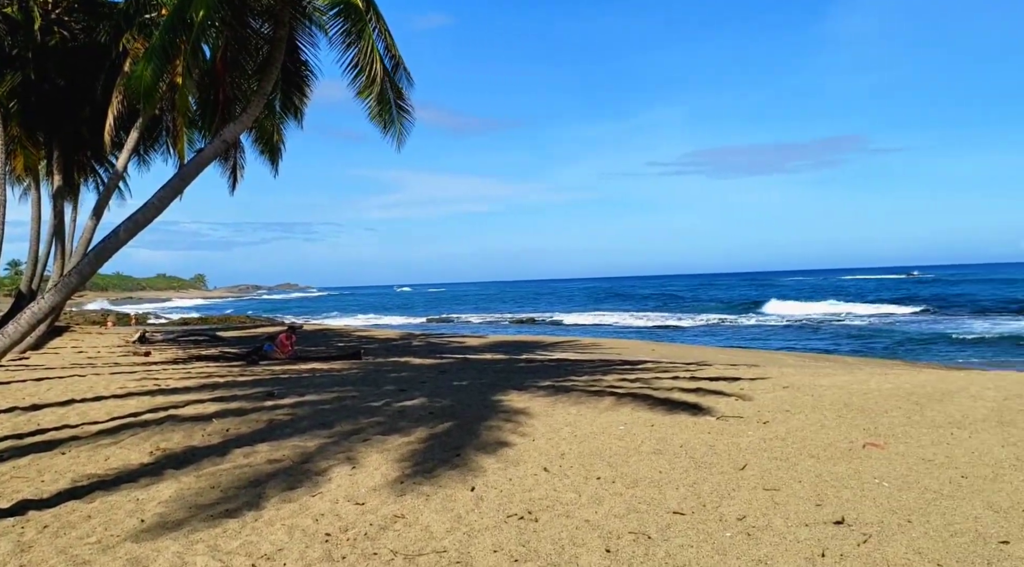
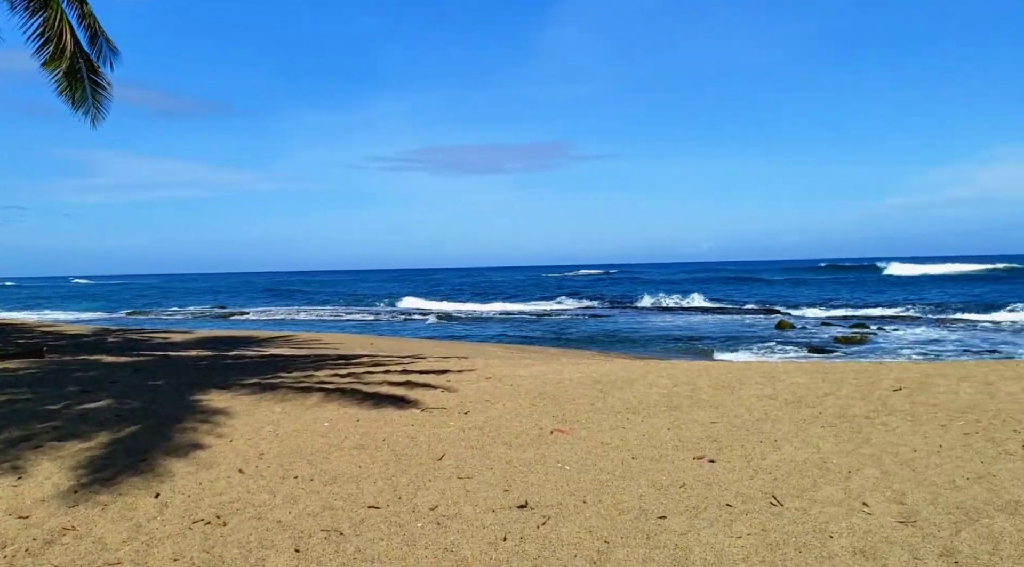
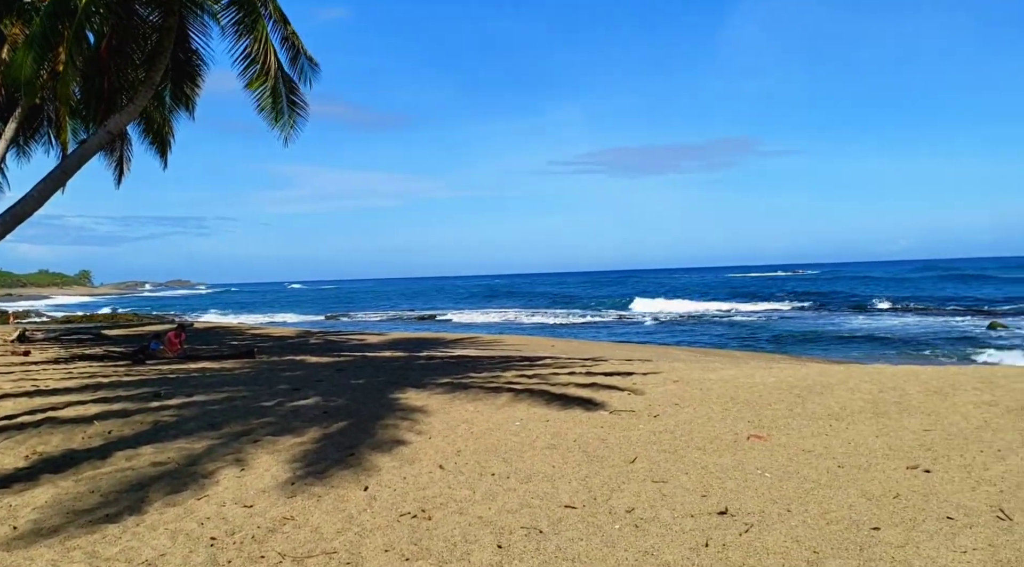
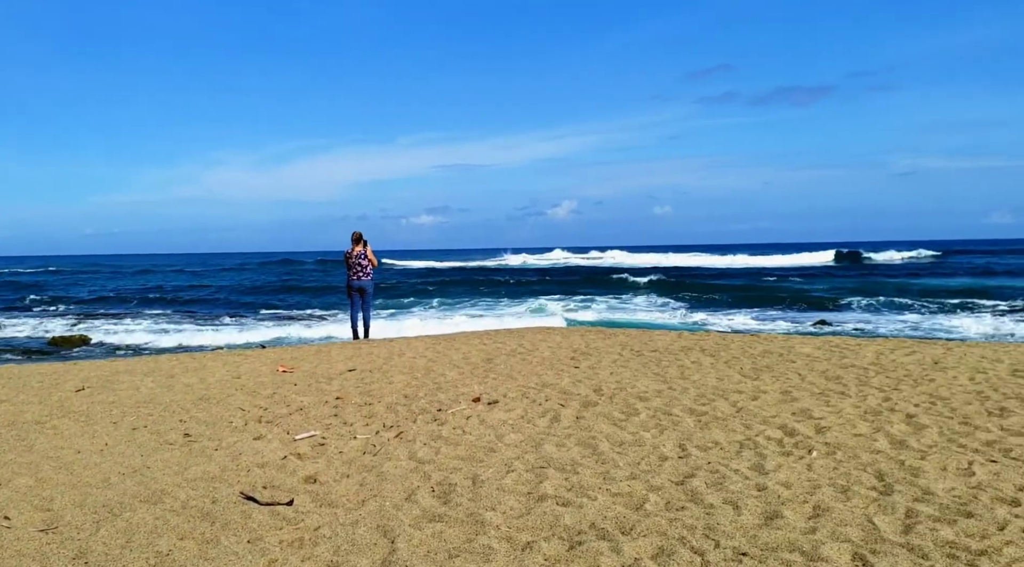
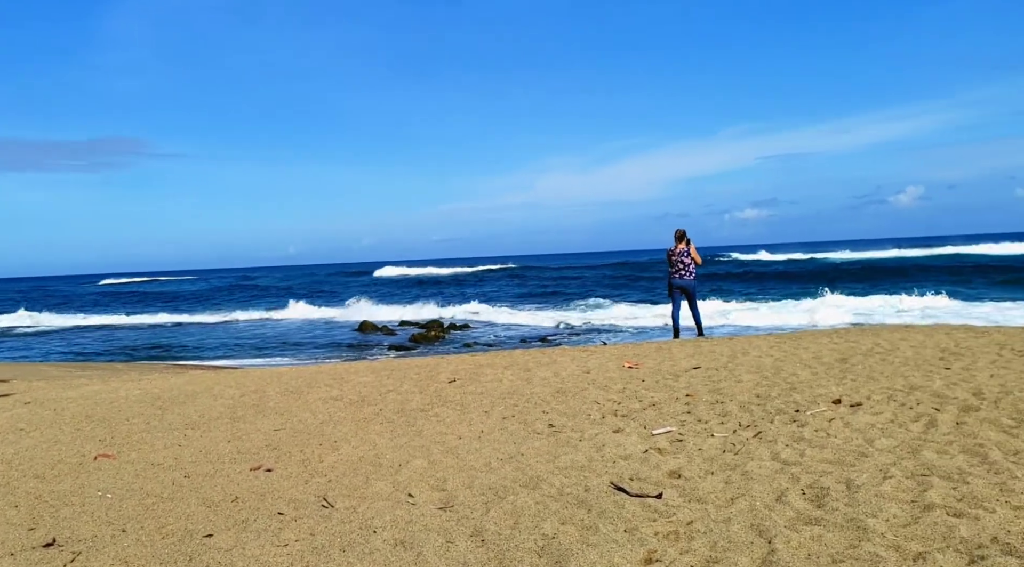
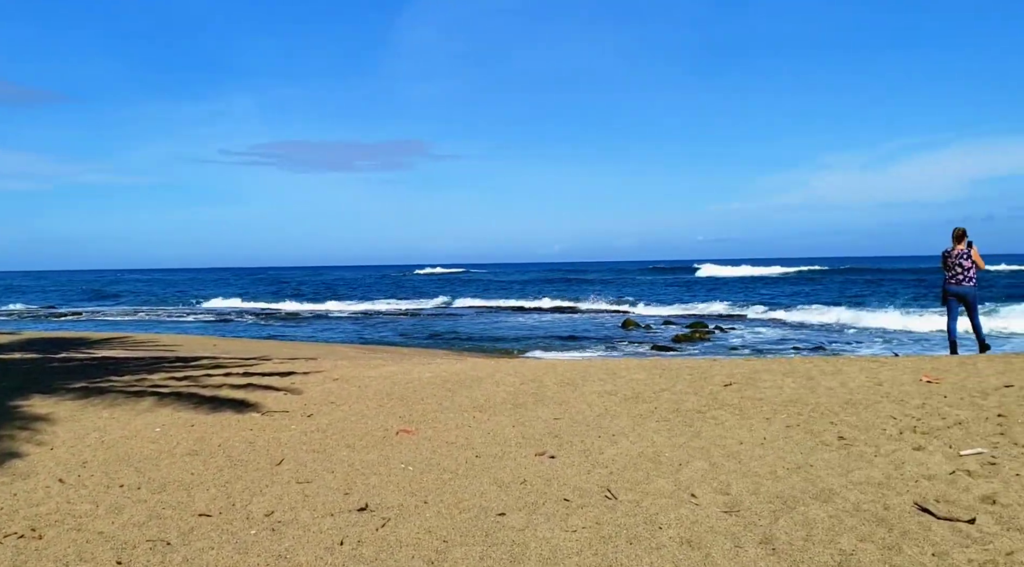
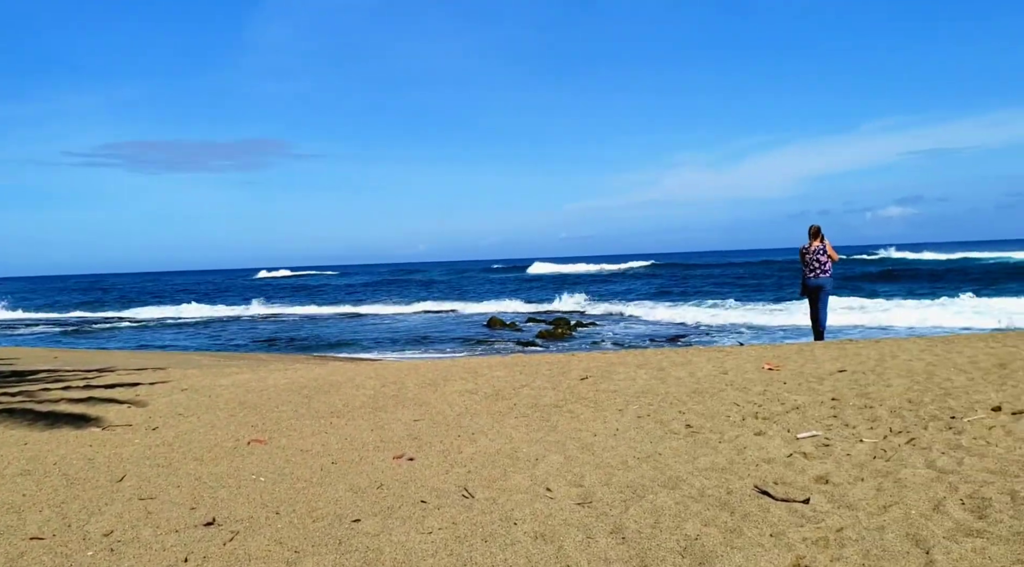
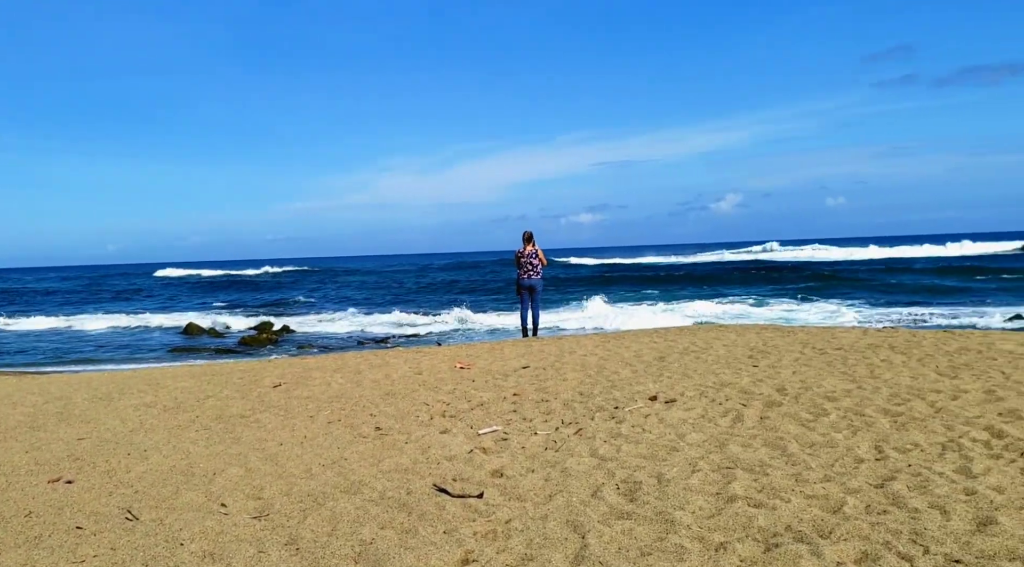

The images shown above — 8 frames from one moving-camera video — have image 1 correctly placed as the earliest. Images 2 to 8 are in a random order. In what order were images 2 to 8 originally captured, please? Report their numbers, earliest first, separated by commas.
3, 2, 6, 7, 5, 8, 4
